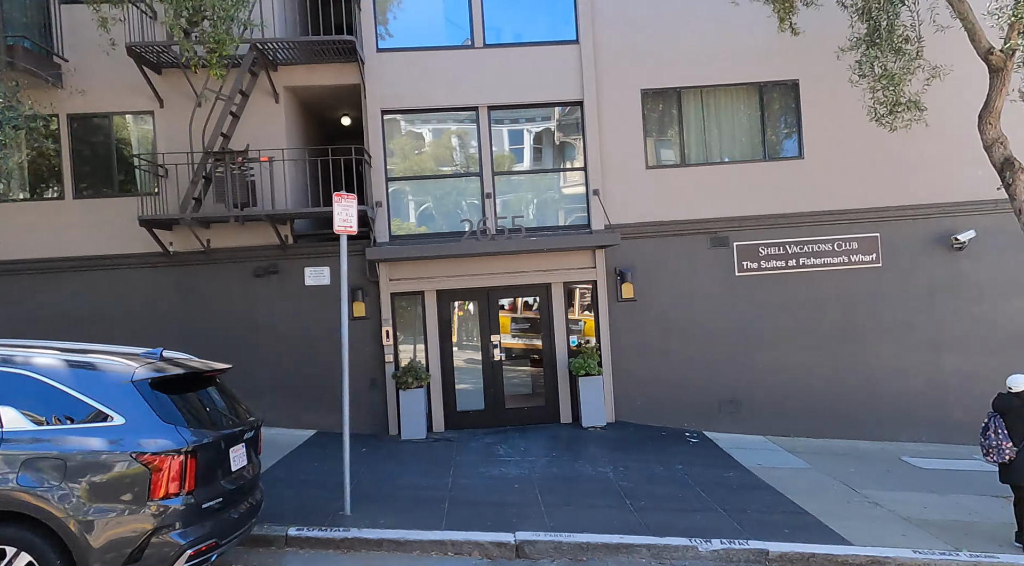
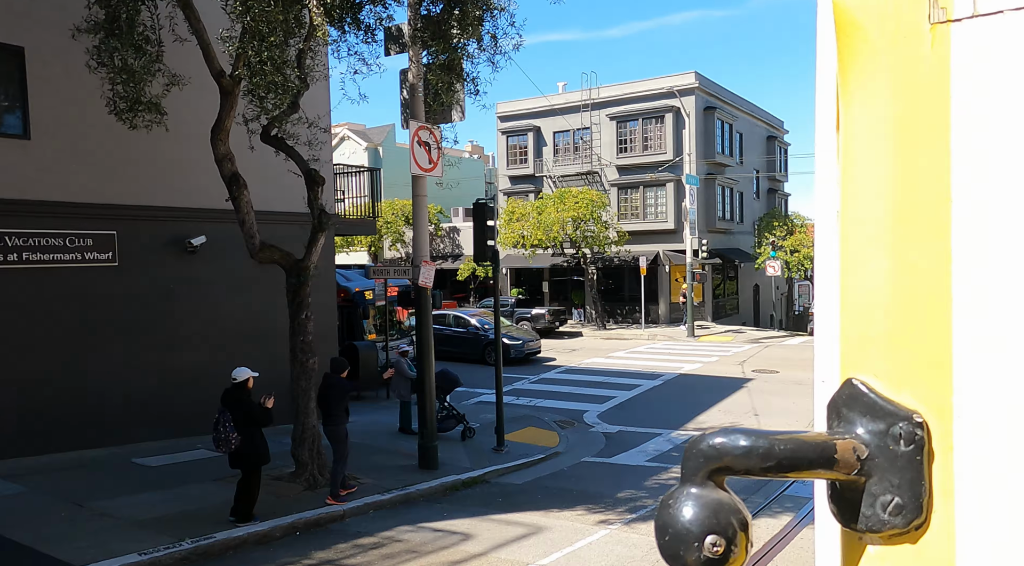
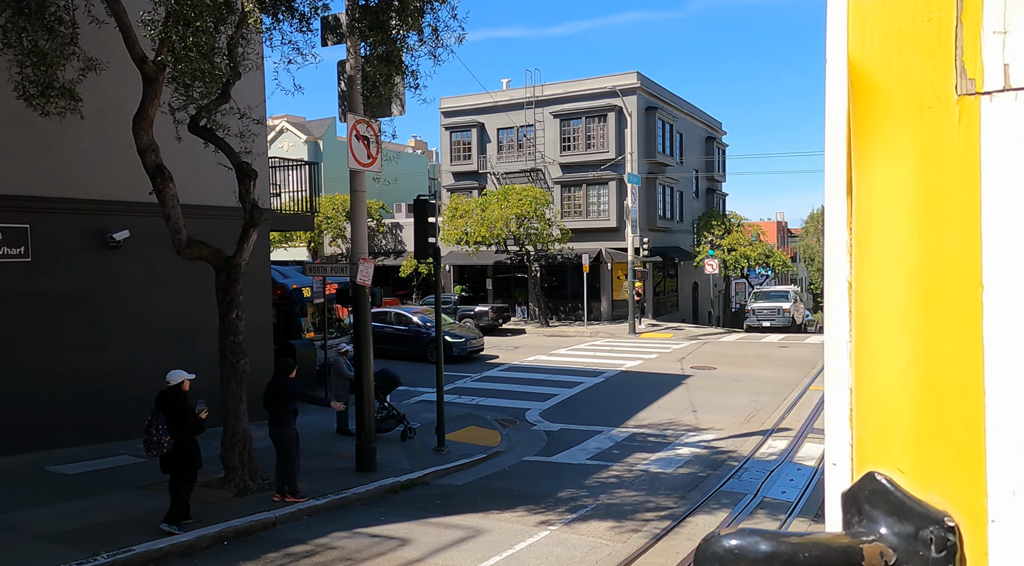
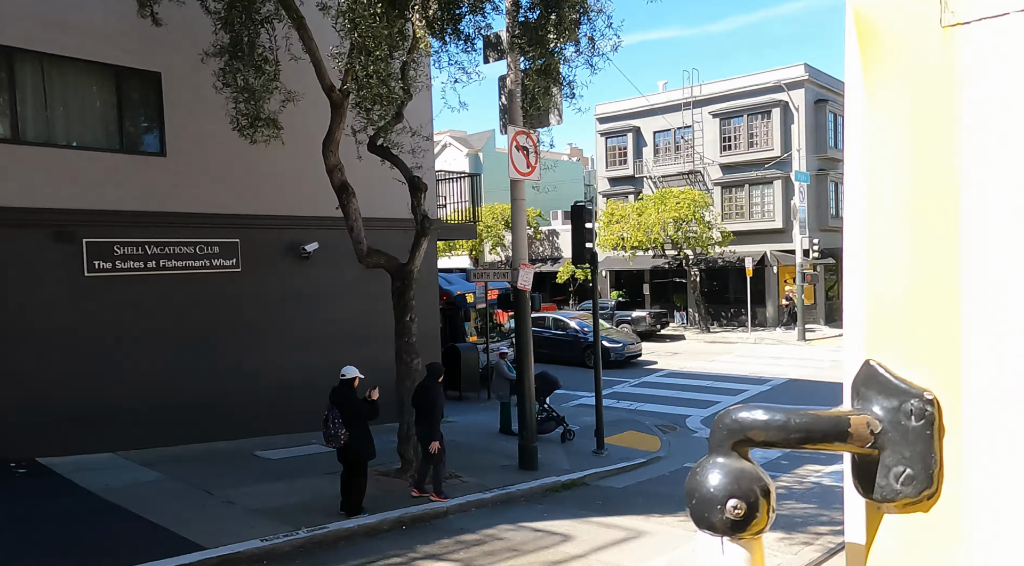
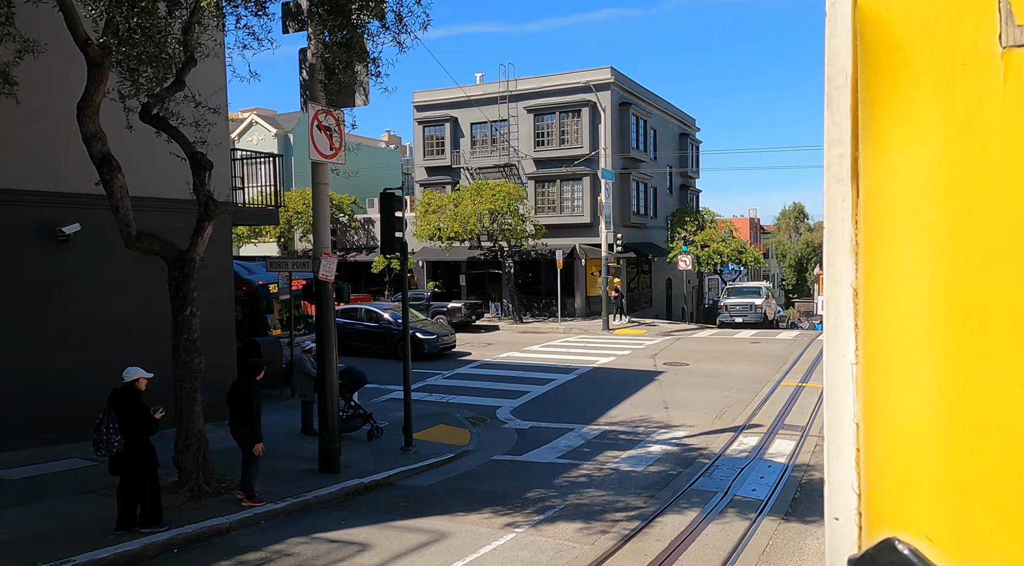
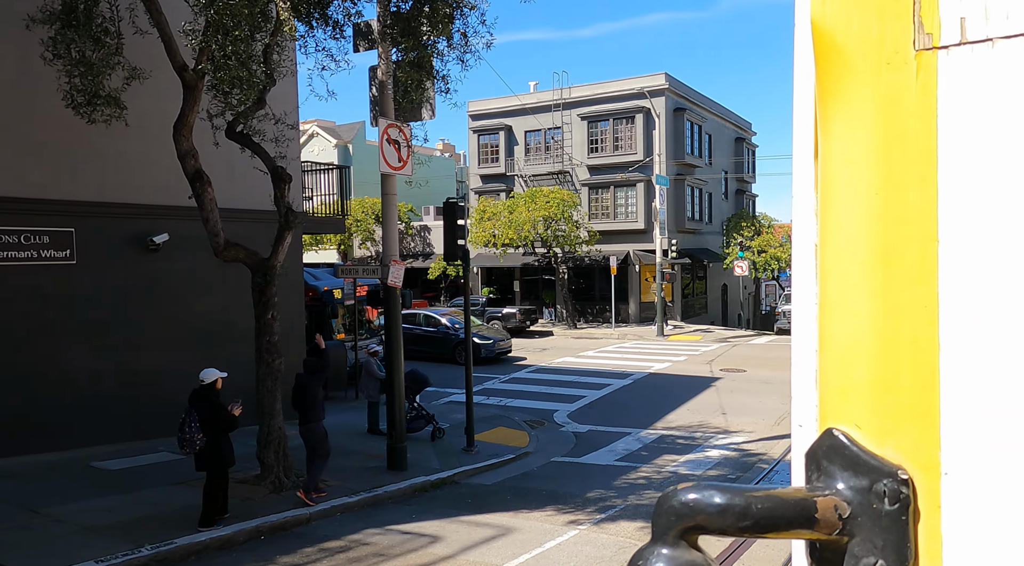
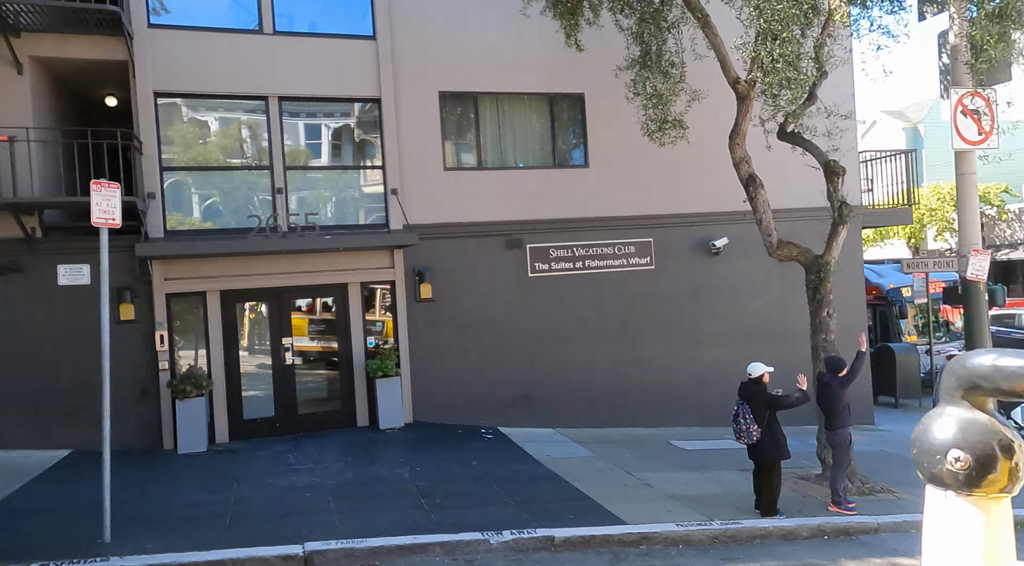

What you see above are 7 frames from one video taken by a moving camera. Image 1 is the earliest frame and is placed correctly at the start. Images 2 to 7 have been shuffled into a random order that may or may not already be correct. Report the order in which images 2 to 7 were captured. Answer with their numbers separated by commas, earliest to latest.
7, 4, 2, 6, 3, 5
